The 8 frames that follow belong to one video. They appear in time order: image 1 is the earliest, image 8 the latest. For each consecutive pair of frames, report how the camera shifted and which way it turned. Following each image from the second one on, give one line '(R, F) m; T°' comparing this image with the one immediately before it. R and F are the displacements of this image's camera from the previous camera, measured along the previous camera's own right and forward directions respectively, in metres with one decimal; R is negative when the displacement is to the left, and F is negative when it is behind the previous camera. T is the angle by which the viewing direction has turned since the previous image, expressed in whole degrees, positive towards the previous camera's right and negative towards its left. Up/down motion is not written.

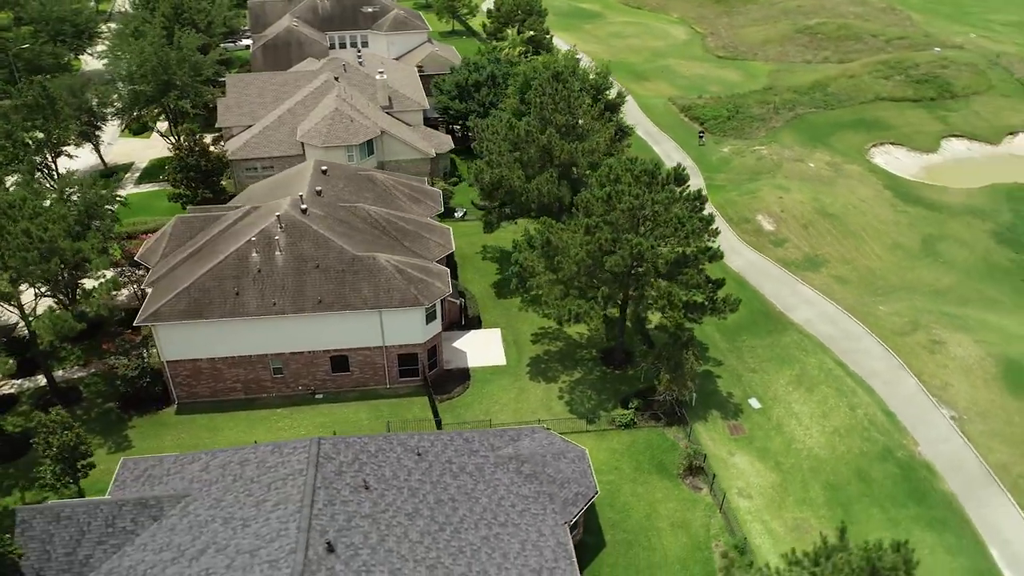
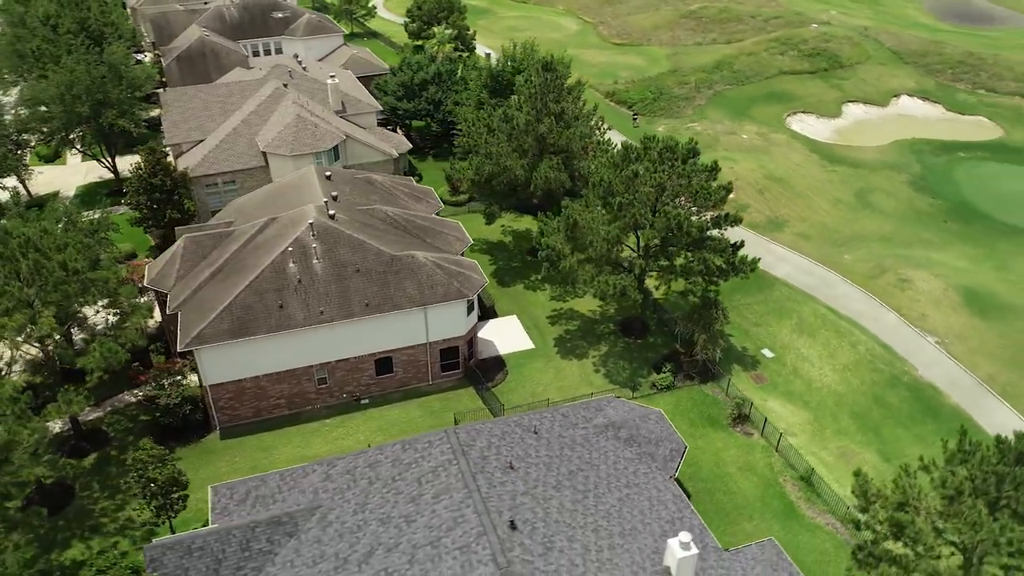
(-7.9, -0.4) m; +10°
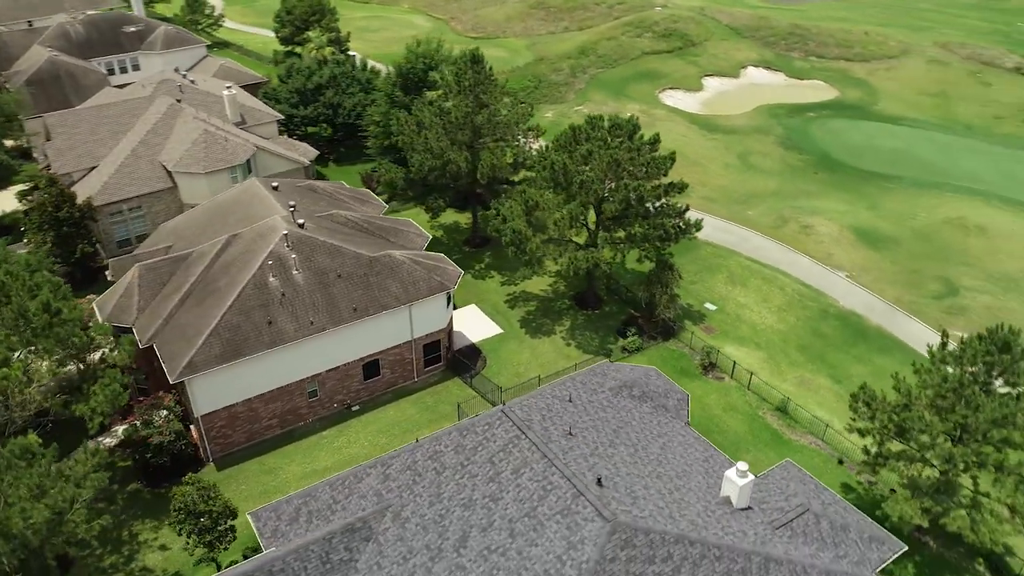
(-6.4, -0.4) m; +12°
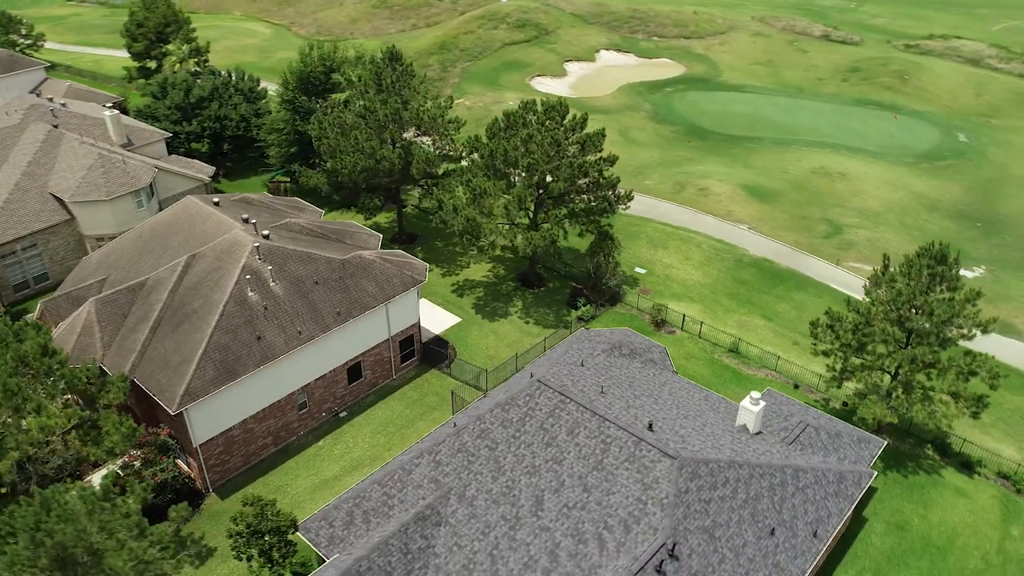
(-6.3, -0.5) m; +12°
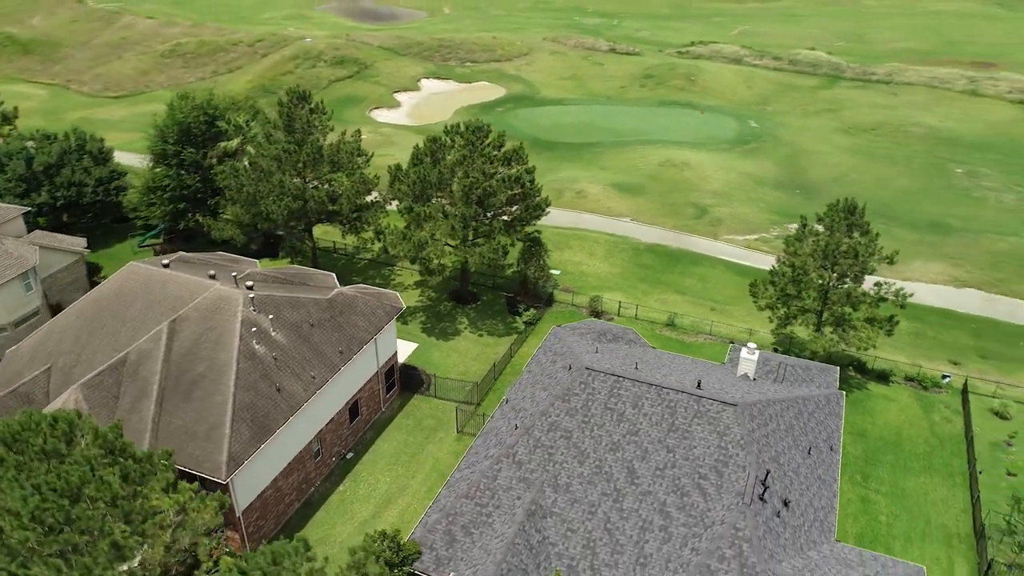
(-9.3, -0.3) m; +17°
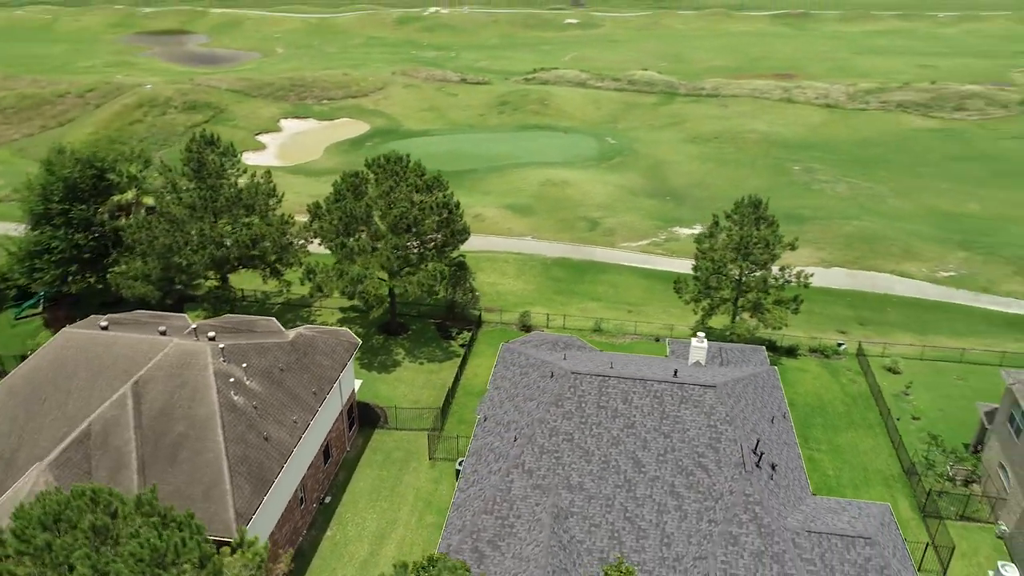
(-5.5, -0.4) m; +12°
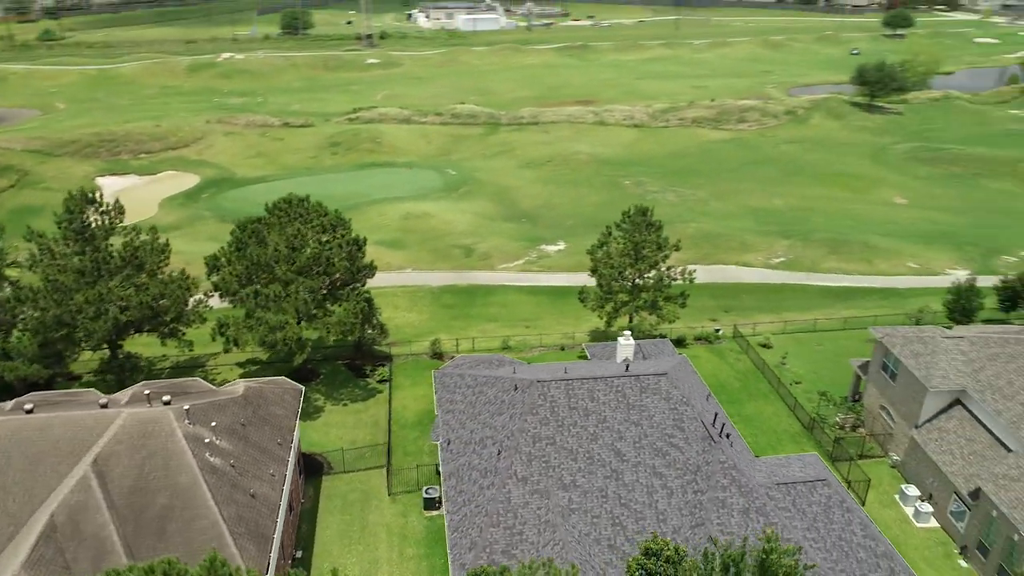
(-6.3, -0.5) m; +15°
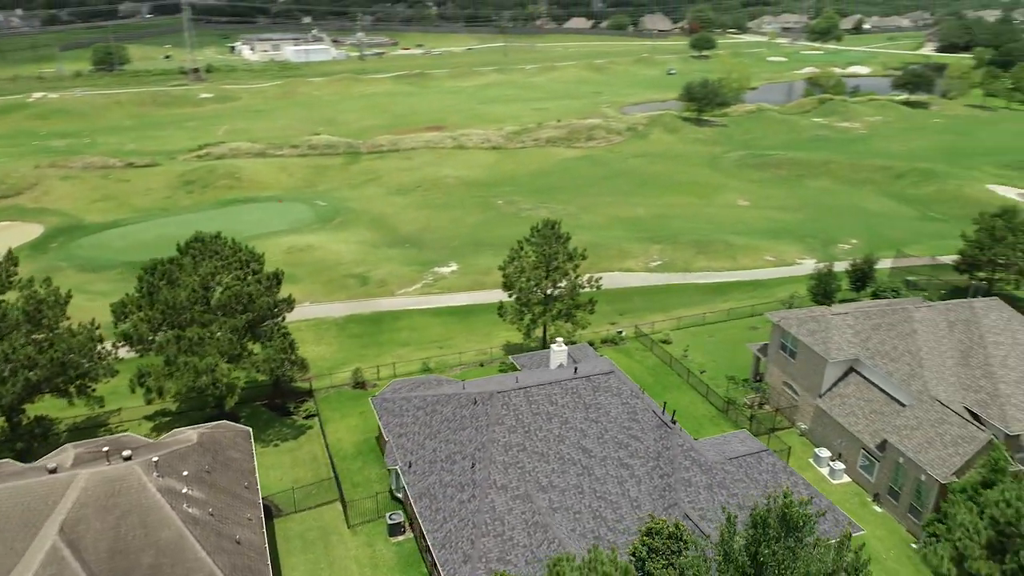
(-4.7, -0.5) m; +12°
